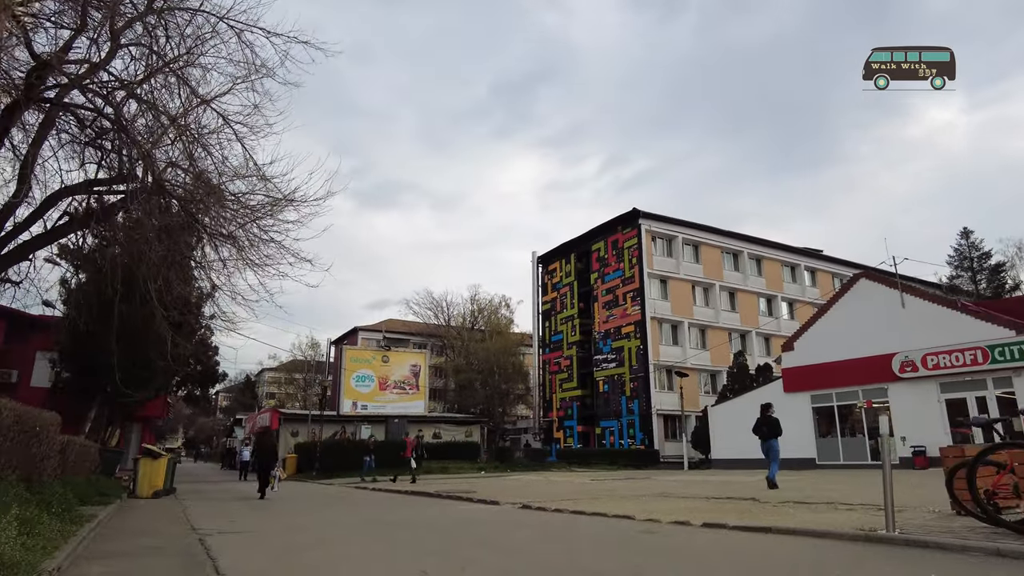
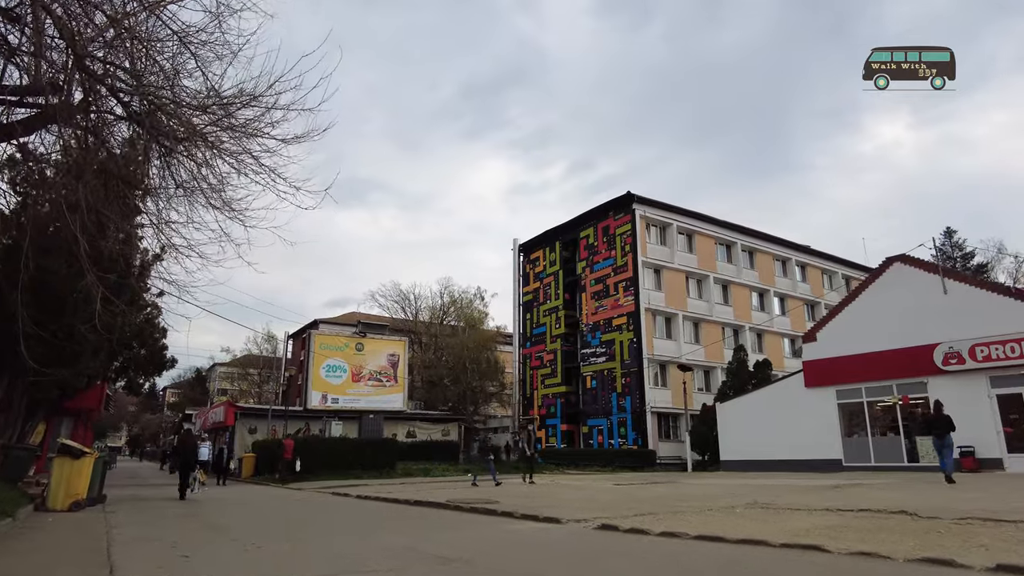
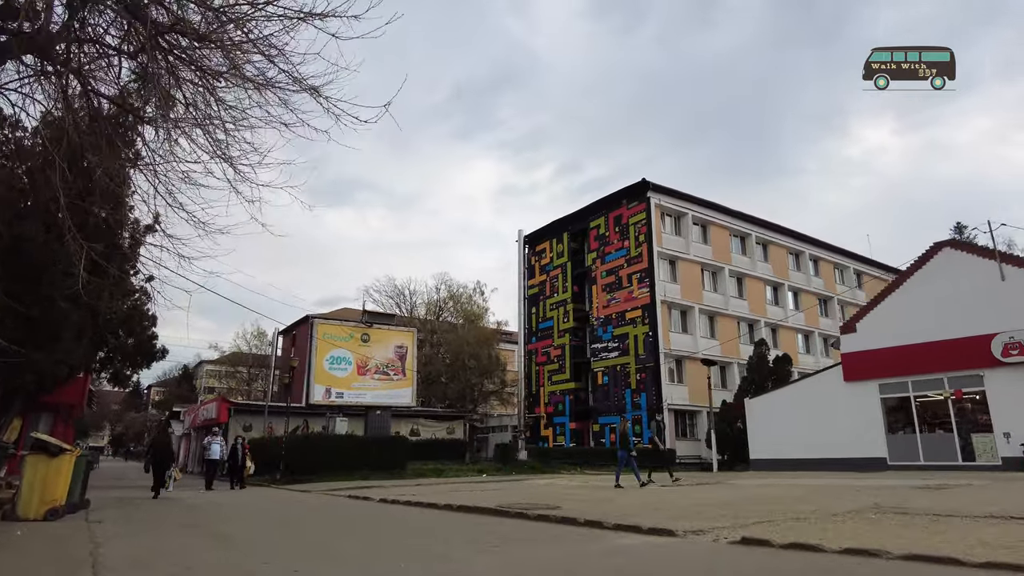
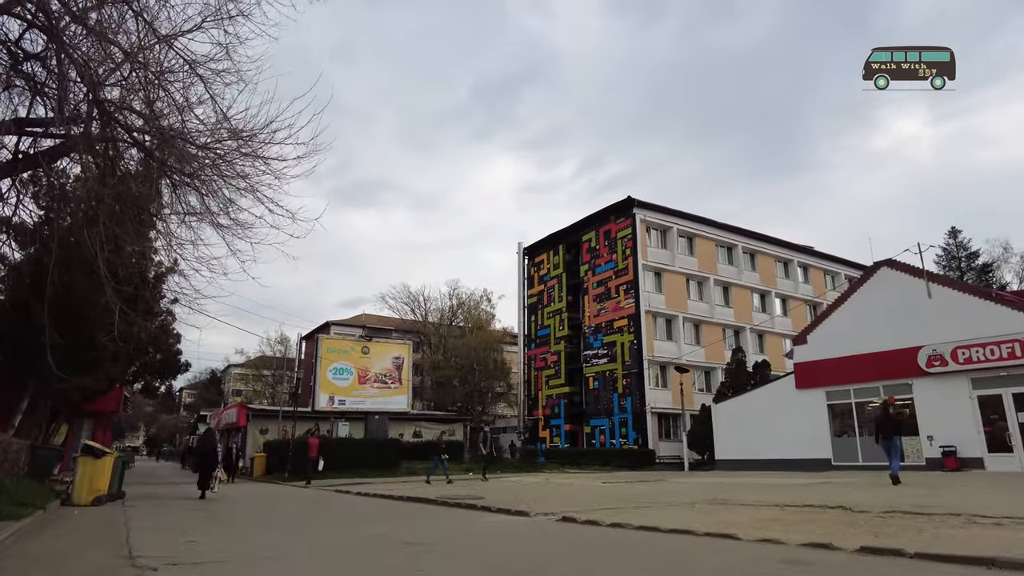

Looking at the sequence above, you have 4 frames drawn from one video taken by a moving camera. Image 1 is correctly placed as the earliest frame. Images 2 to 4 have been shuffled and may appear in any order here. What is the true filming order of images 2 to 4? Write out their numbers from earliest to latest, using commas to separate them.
4, 2, 3
